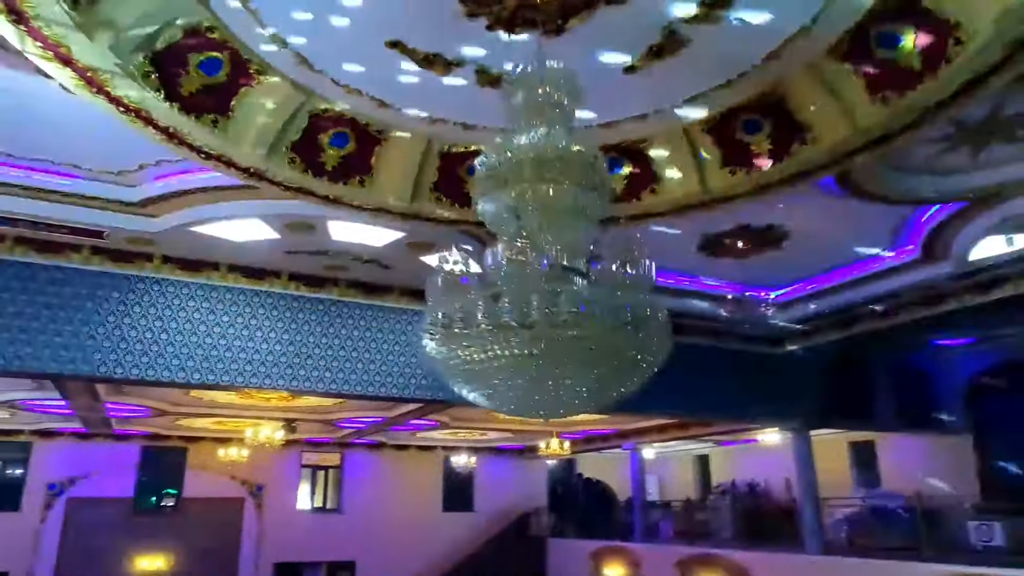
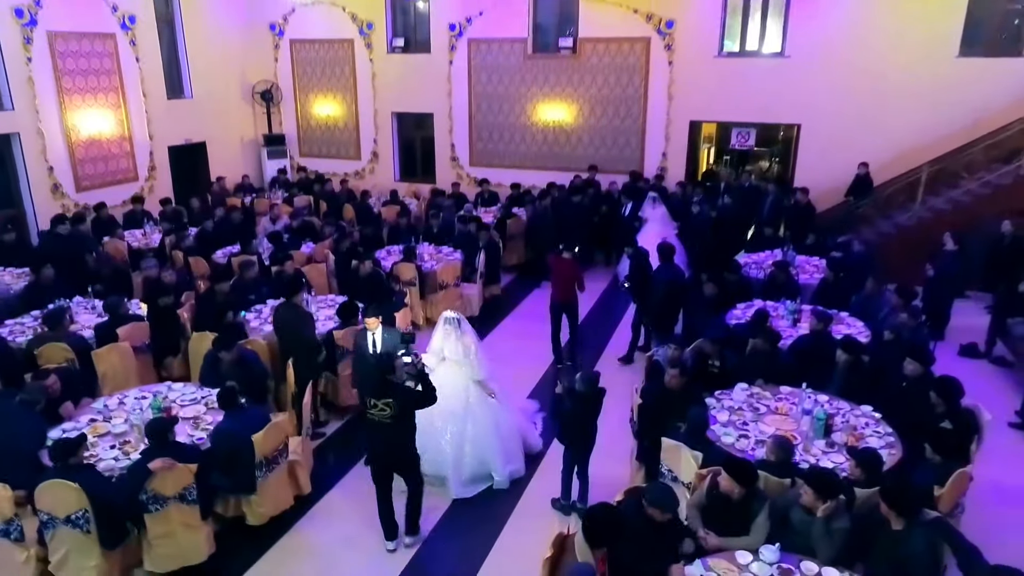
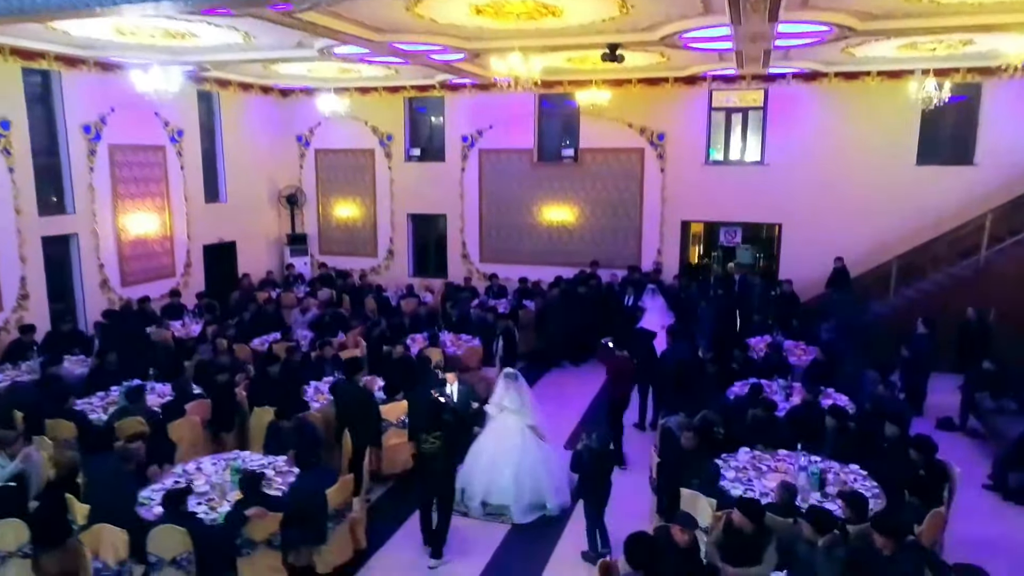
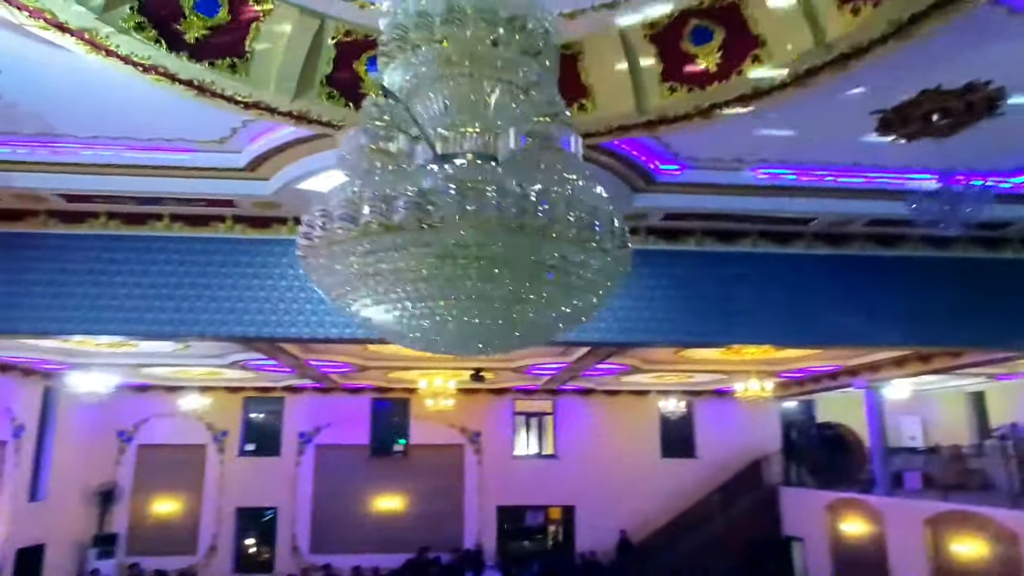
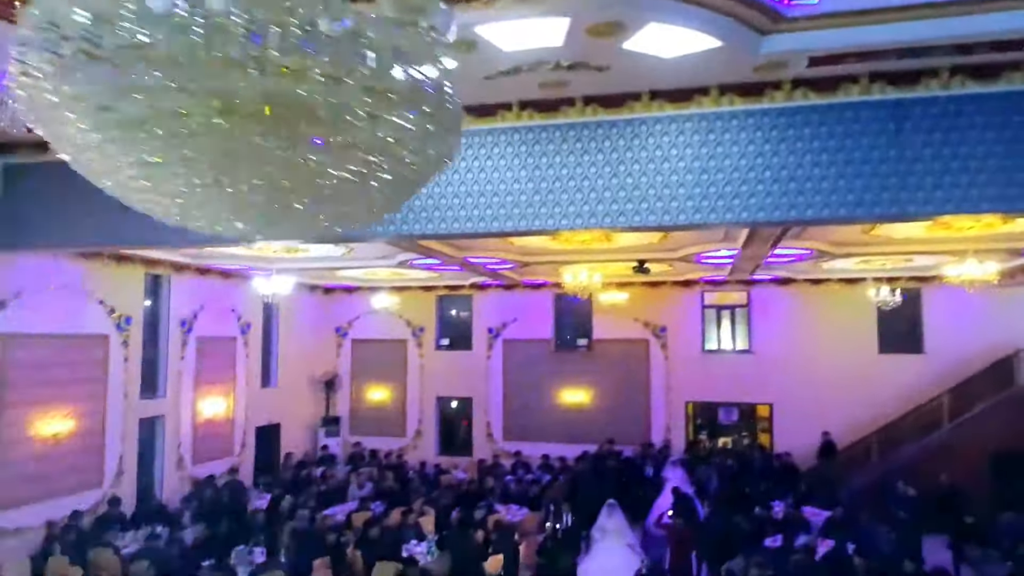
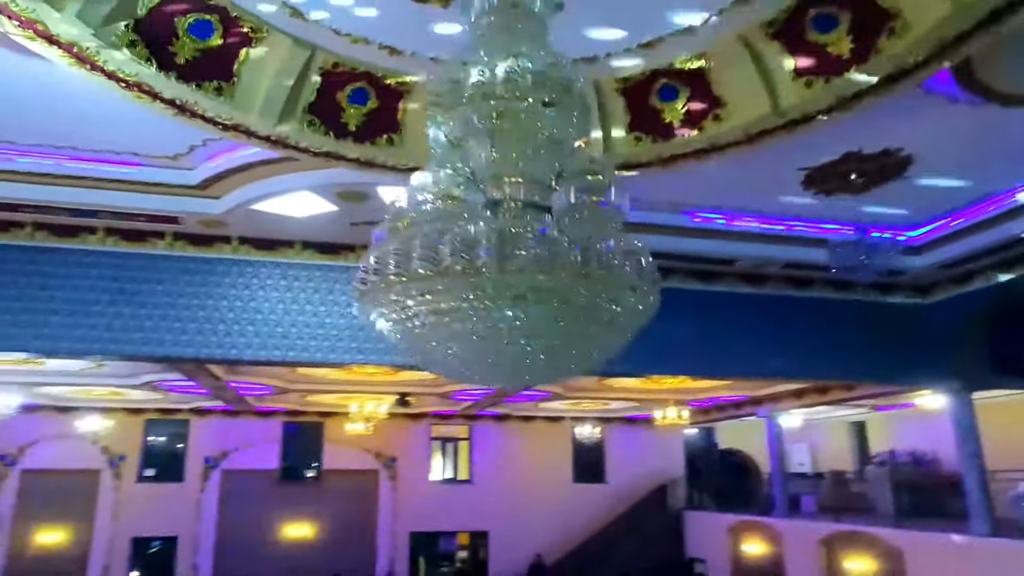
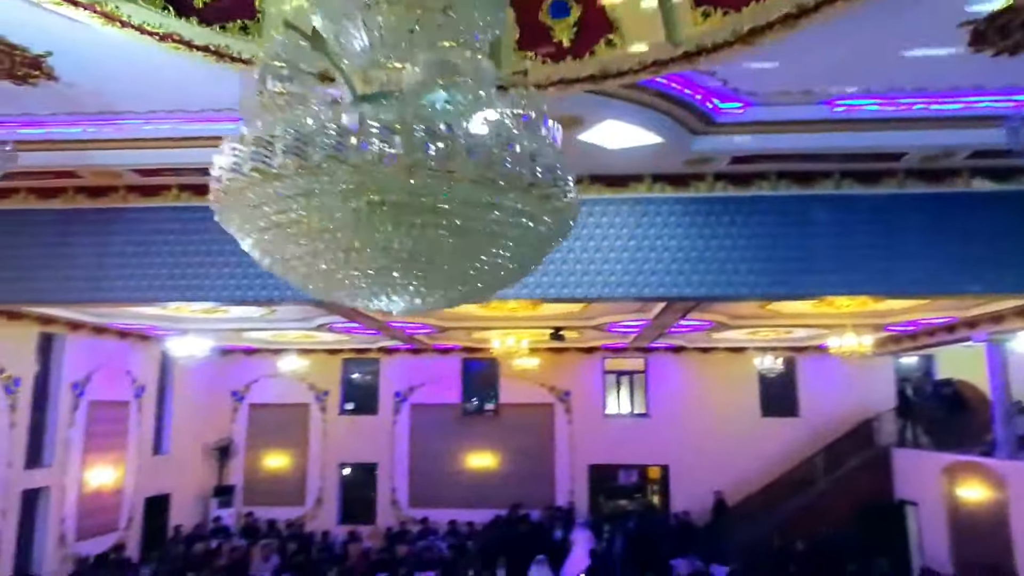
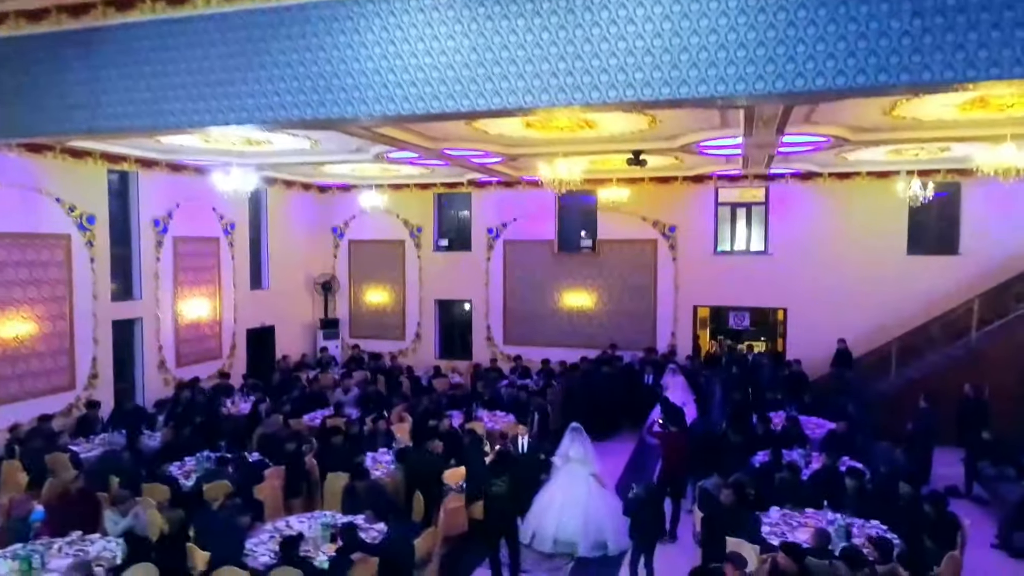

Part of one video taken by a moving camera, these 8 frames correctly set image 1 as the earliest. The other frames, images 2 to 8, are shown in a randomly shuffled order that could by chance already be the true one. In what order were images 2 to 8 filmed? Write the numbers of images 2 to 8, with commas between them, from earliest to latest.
6, 4, 7, 5, 8, 3, 2
